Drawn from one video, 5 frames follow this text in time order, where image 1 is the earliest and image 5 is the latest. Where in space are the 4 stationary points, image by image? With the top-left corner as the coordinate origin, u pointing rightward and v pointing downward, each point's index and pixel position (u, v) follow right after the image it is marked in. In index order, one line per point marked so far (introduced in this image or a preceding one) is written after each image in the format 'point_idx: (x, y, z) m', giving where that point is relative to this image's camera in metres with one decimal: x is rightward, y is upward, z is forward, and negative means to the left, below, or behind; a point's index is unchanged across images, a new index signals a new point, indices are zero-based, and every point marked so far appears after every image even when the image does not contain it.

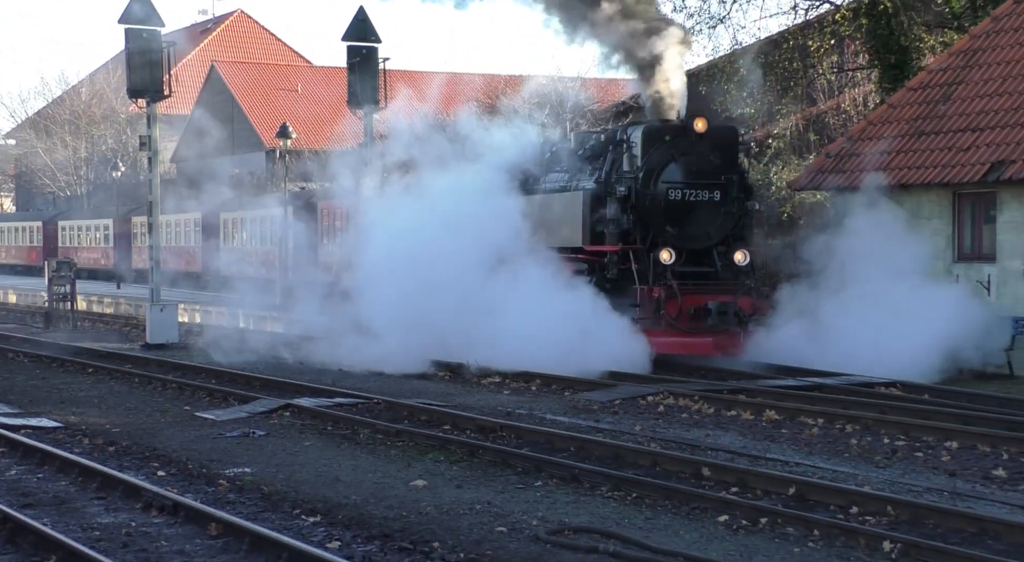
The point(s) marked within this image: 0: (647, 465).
0: (+0.8, -1.3, +8.6) m
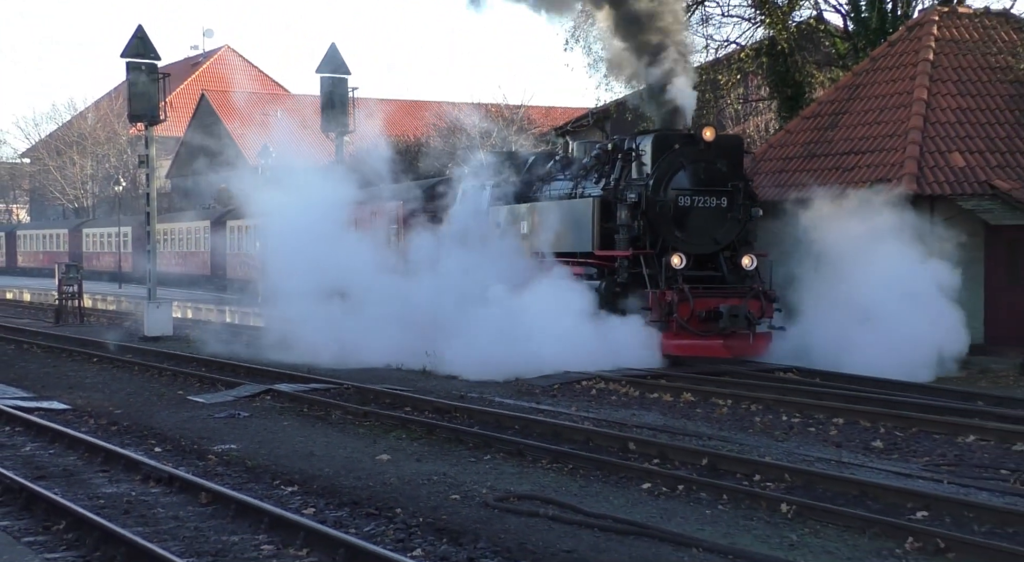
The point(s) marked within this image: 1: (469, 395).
0: (+0.5, -1.2, +9.5) m
1: (-0.4, -1.1, +11.6) m
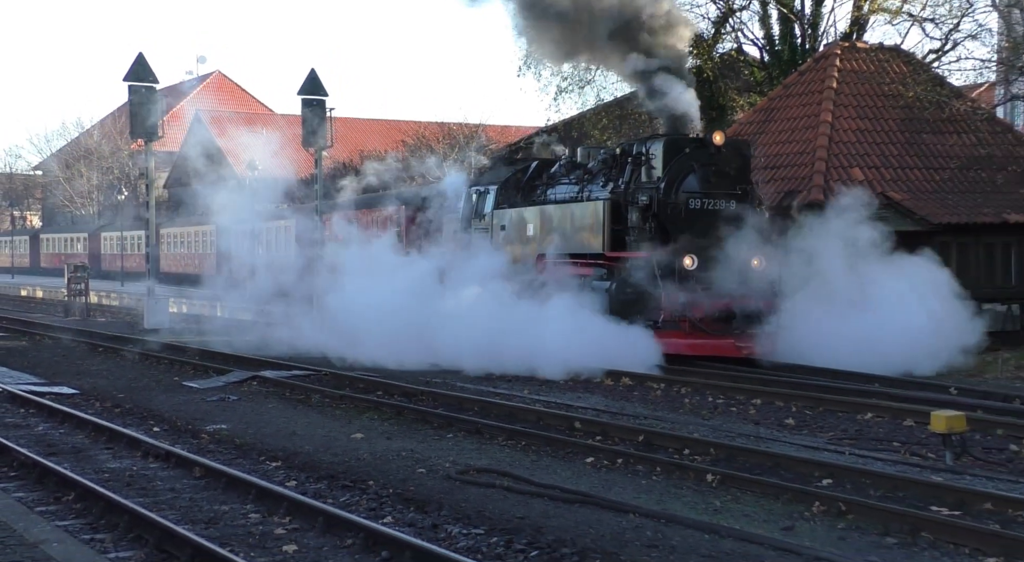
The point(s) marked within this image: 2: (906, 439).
0: (+0.2, -1.2, +10.6) m
1: (-0.8, -1.1, +12.7) m
2: (+3.1, -1.2, +9.4) m
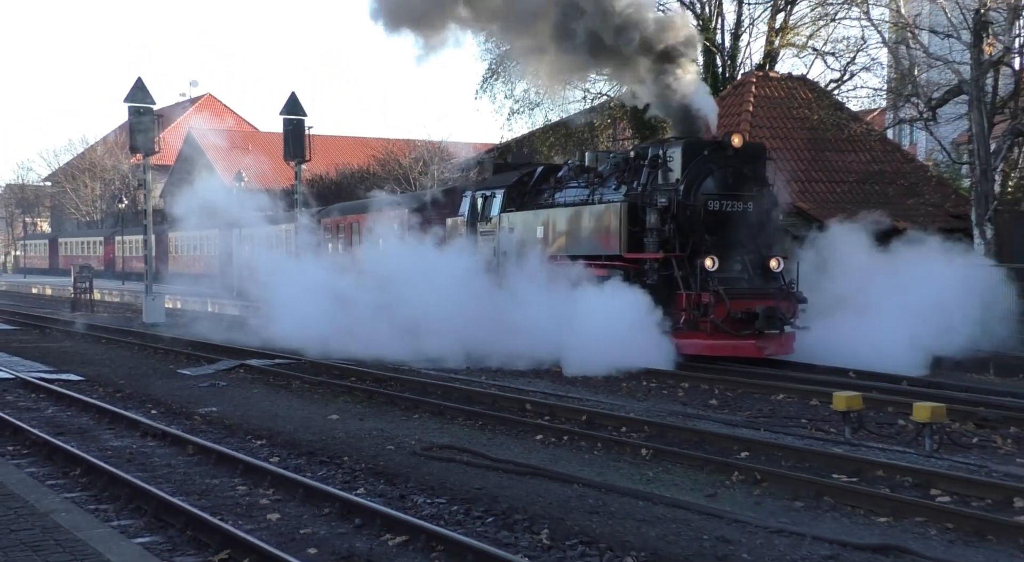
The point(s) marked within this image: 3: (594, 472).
0: (-0.2, -1.2, +11.9) m
1: (-1.3, -1.0, +13.9) m
2: (+2.7, -1.2, +10.7) m
3: (+0.7, -1.6, +10.2) m
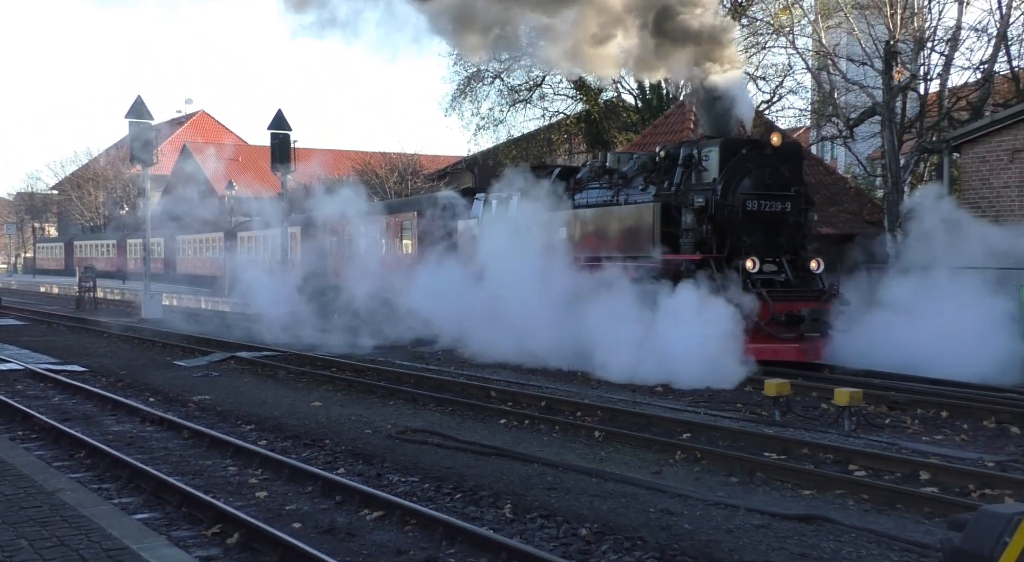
0: (-0.6, -1.2, +13.0) m
1: (-1.7, -1.0, +15.0) m
2: (+2.3, -1.2, +12.0) m
3: (+0.4, -1.6, +11.4) m
